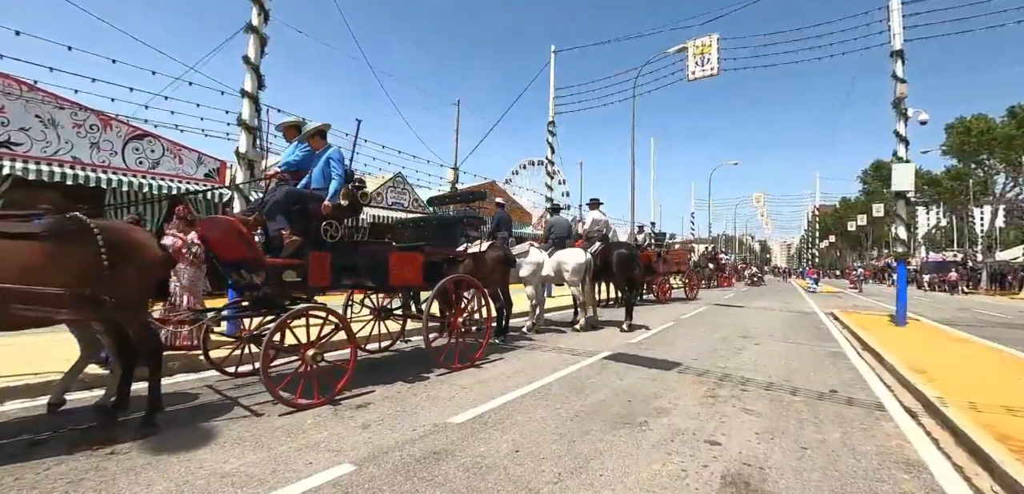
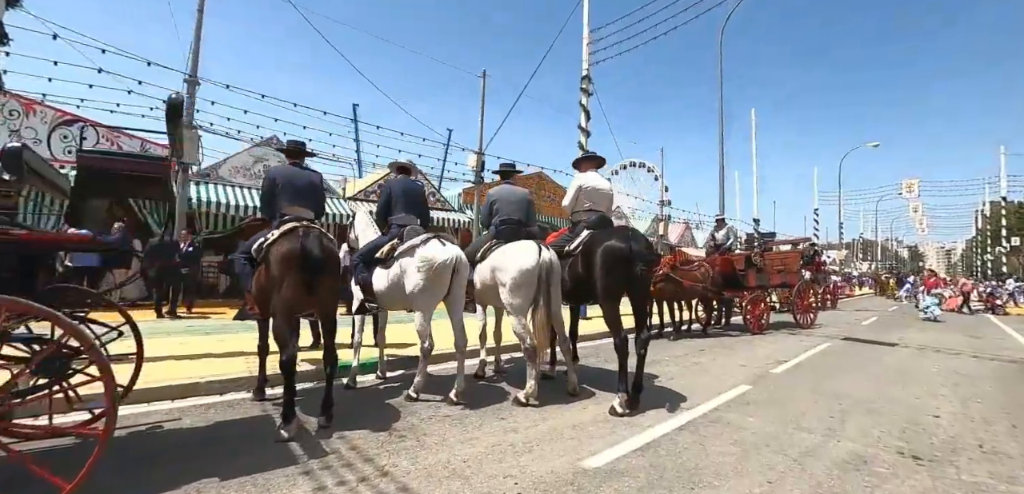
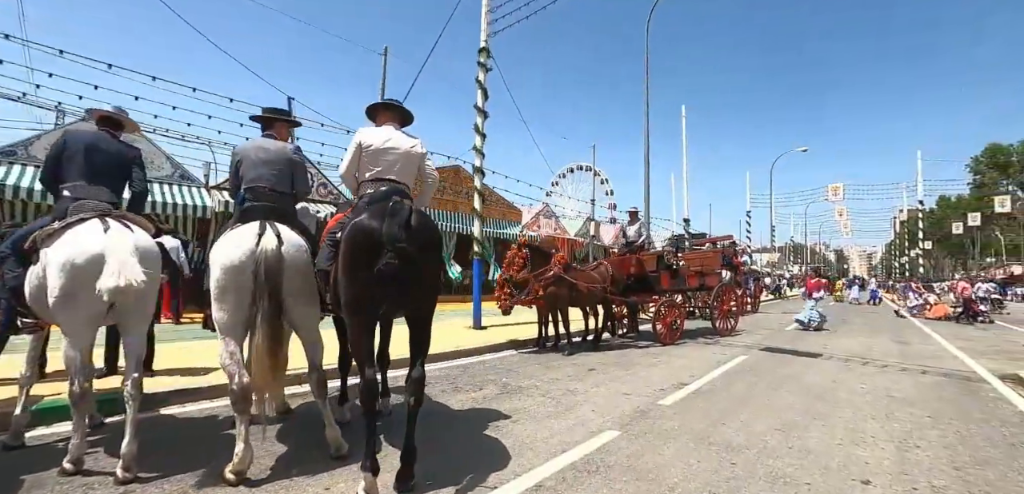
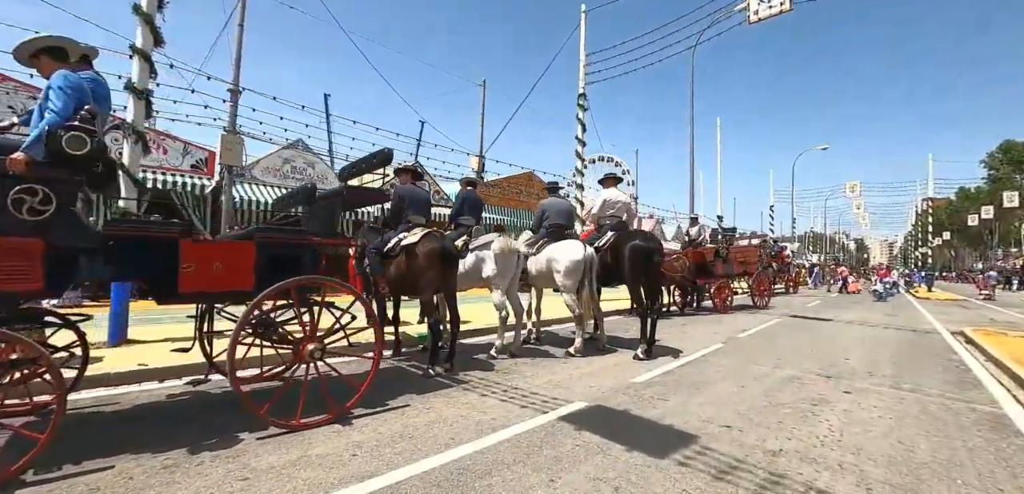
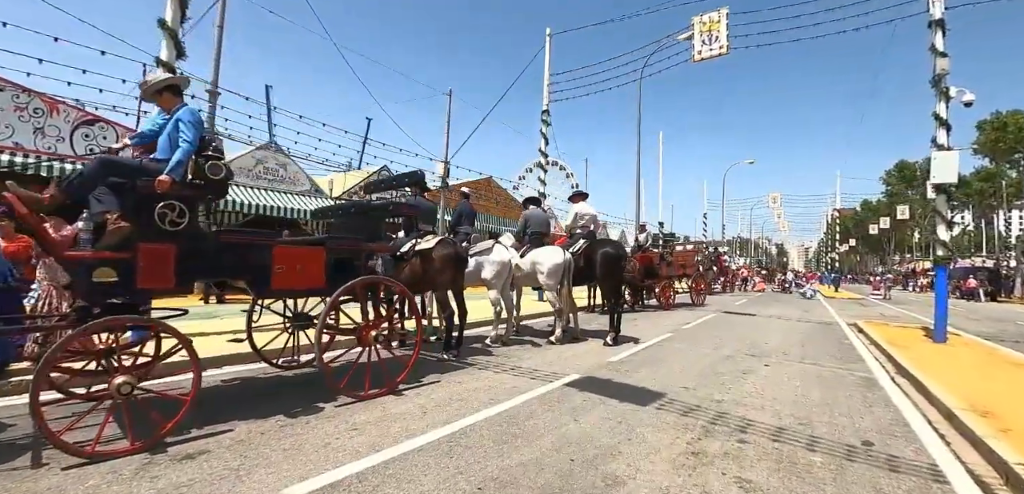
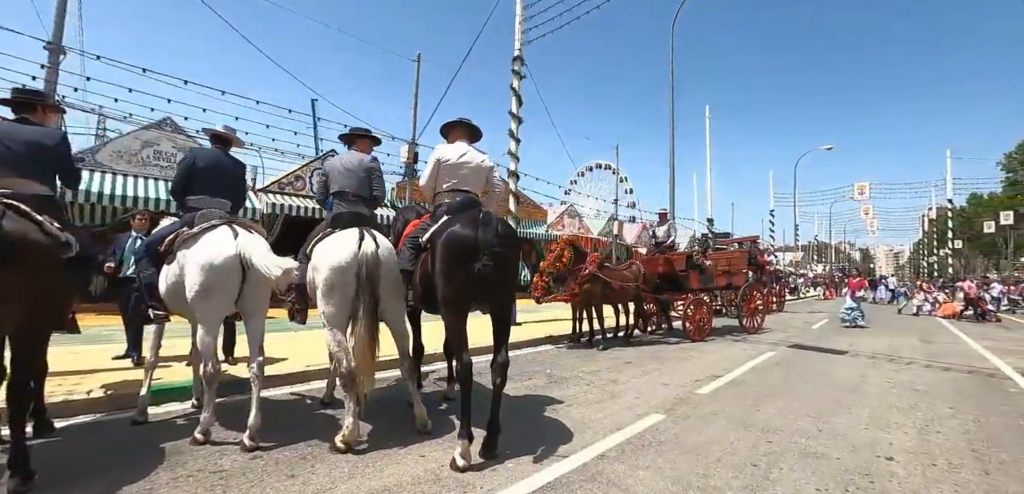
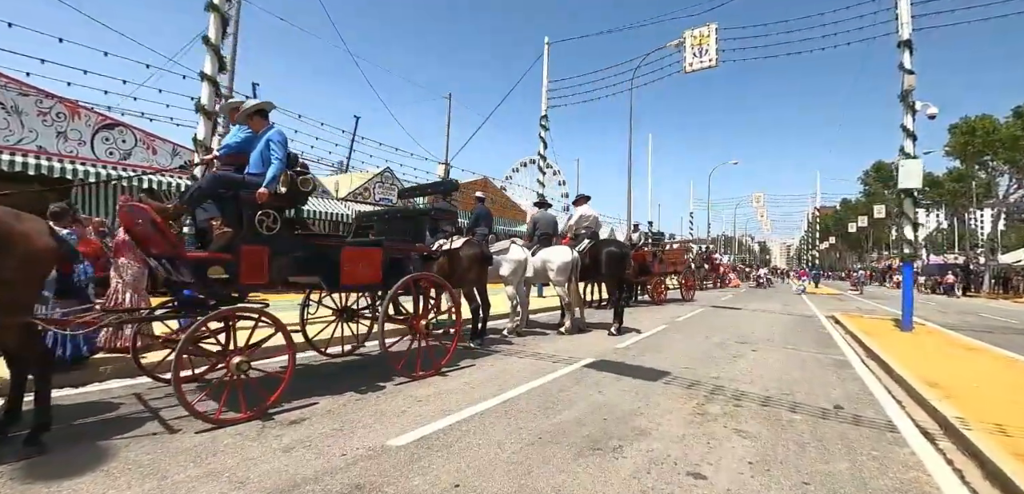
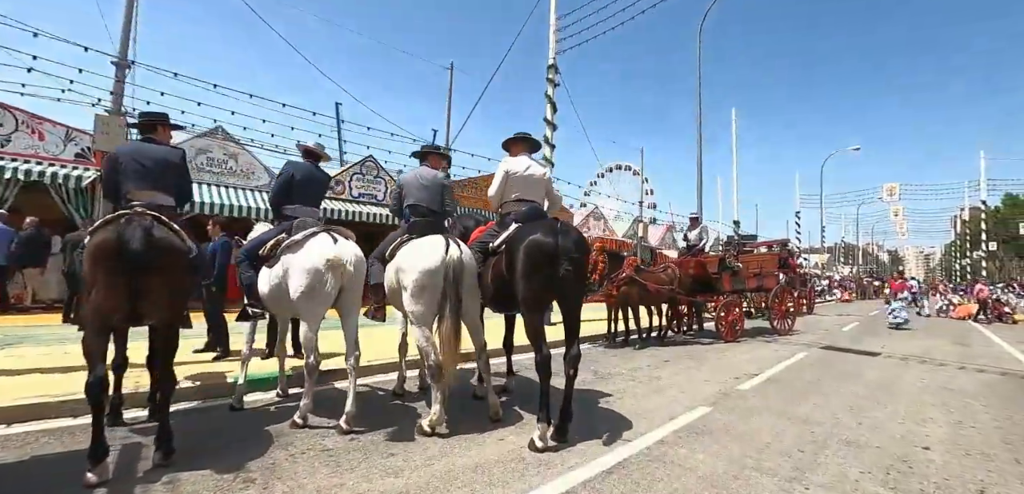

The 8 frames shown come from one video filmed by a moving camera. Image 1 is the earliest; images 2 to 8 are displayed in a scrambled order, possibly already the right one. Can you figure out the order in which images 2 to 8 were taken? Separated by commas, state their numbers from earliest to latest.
7, 5, 4, 2, 8, 6, 3
